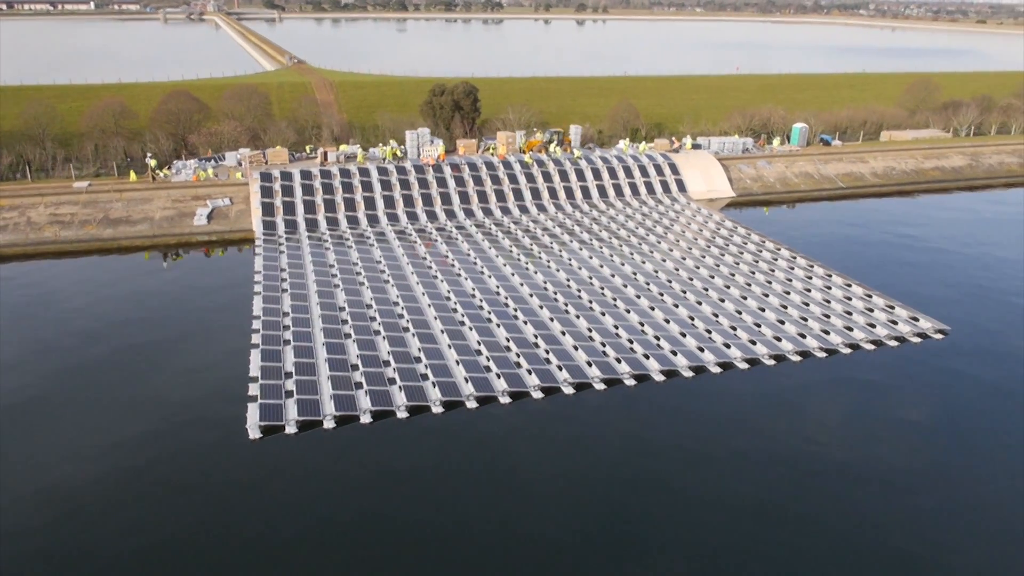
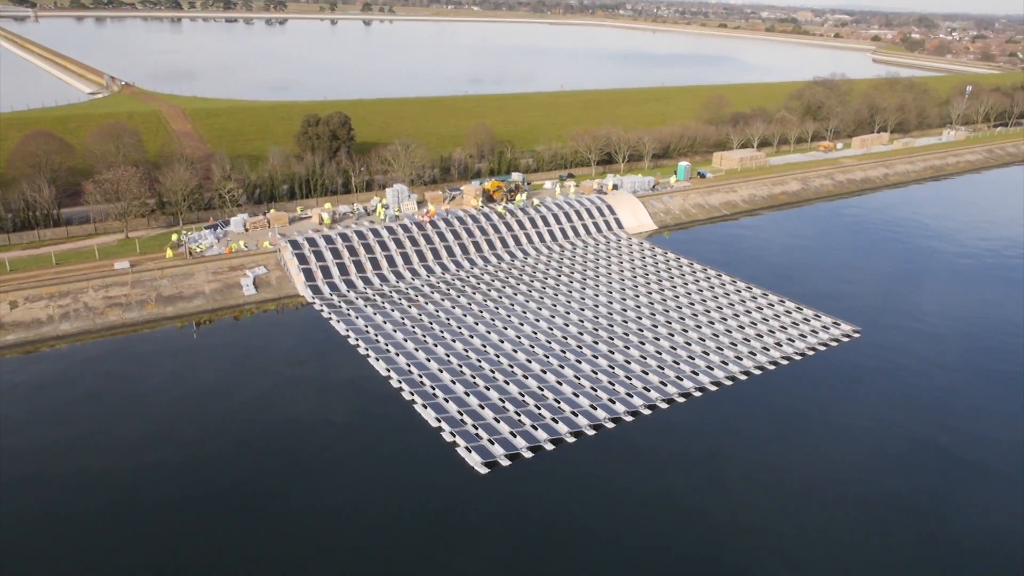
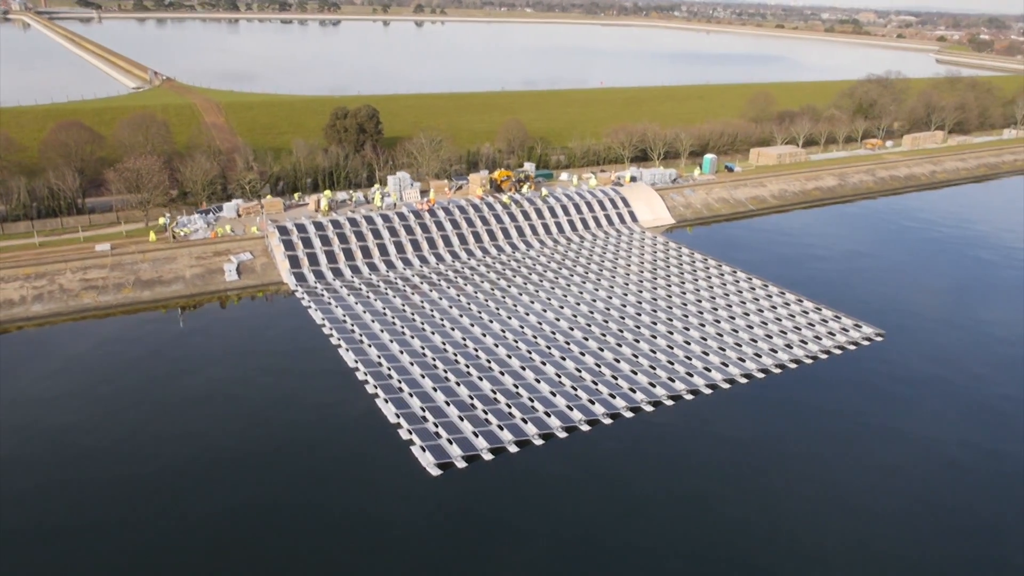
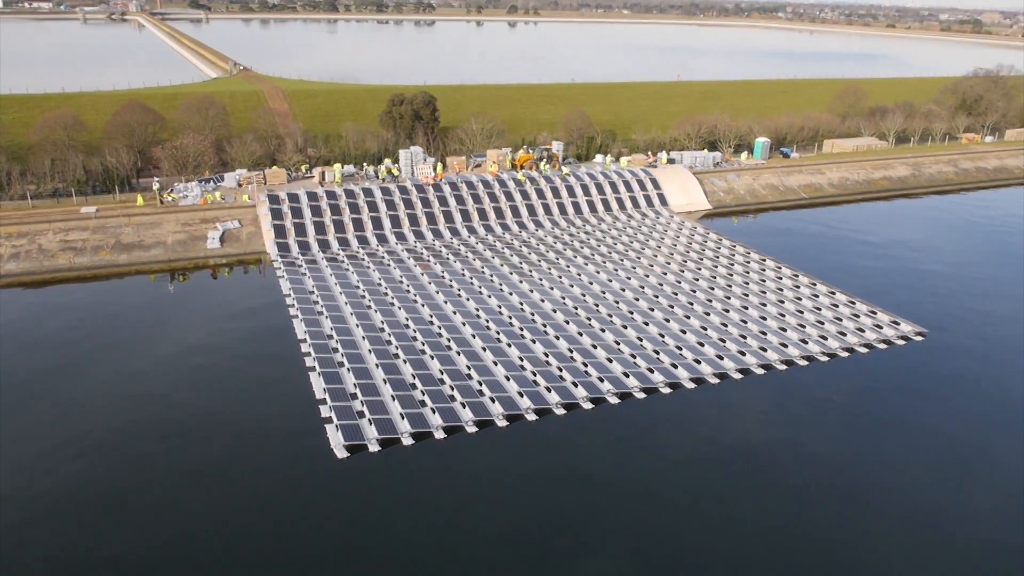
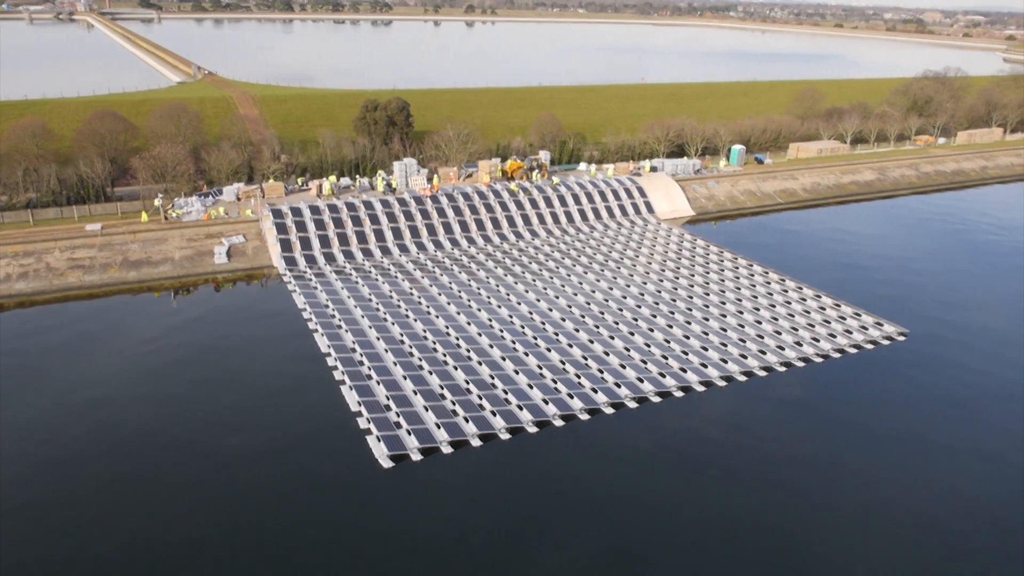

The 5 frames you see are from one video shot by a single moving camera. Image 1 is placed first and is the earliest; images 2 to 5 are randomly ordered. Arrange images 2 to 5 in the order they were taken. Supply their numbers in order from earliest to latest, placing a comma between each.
4, 5, 3, 2
